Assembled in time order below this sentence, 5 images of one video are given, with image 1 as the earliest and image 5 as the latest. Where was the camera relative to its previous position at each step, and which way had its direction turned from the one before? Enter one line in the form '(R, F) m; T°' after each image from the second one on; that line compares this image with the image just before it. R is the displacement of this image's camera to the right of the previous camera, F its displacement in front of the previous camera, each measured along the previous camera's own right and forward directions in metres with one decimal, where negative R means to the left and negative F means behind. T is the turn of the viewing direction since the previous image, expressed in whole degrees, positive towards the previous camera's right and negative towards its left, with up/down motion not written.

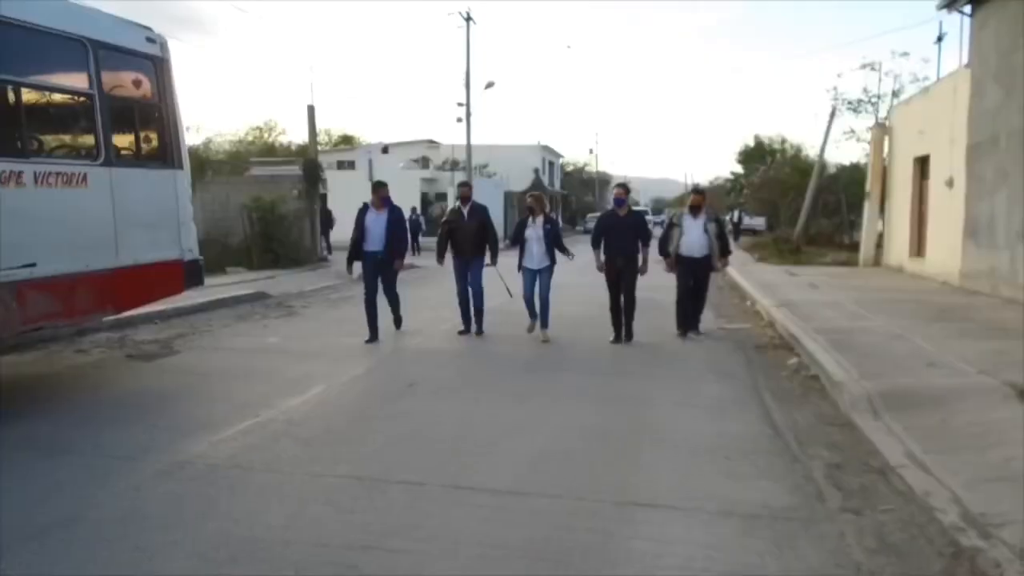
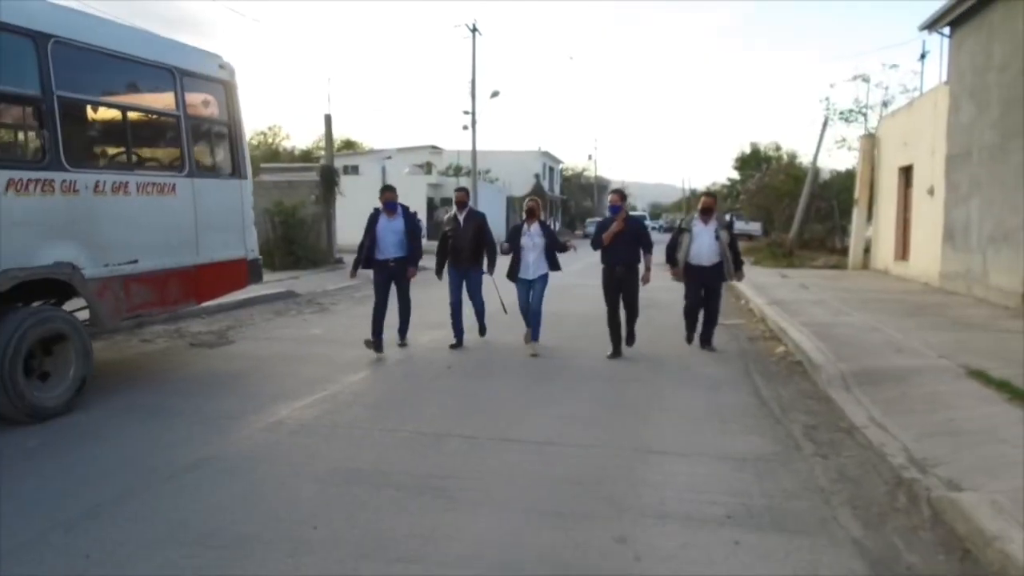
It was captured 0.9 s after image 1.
(-0.4, -1.2) m; 0°
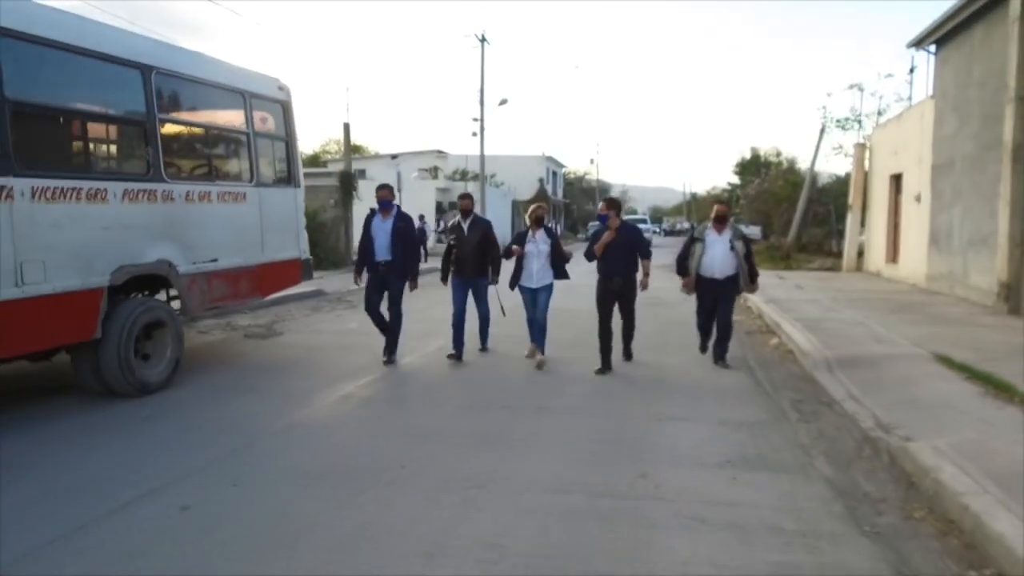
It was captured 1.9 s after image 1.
(-0.4, -1.2) m; 0°
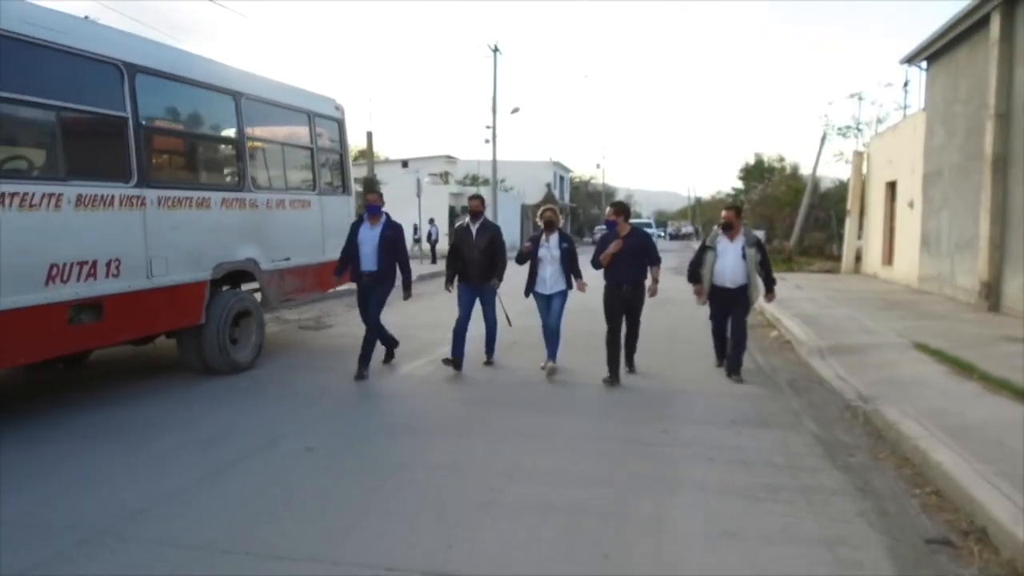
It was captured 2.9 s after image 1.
(-0.4, -1.4) m; 0°
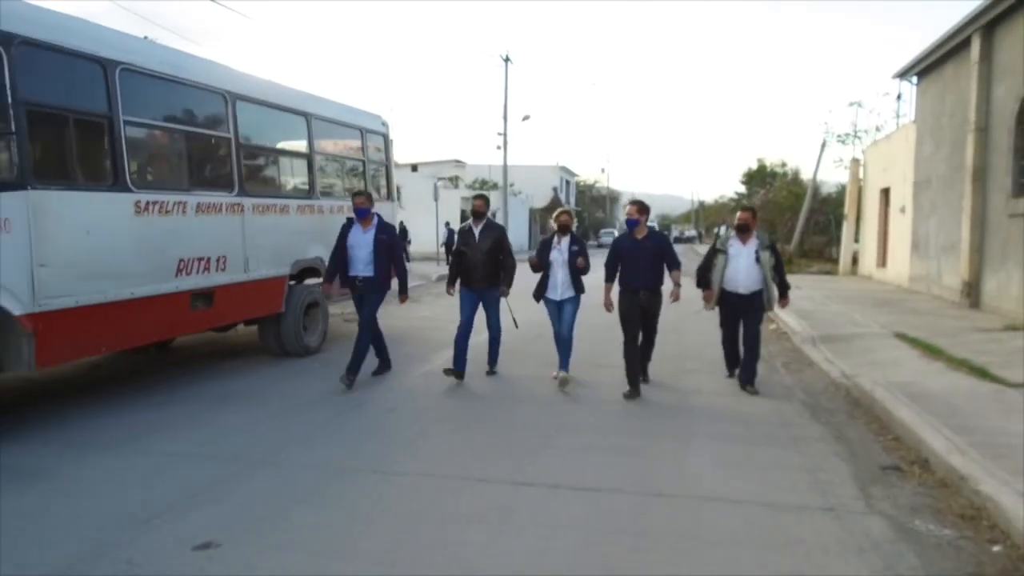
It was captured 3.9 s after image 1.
(-0.5, -1.5) m; 0°
